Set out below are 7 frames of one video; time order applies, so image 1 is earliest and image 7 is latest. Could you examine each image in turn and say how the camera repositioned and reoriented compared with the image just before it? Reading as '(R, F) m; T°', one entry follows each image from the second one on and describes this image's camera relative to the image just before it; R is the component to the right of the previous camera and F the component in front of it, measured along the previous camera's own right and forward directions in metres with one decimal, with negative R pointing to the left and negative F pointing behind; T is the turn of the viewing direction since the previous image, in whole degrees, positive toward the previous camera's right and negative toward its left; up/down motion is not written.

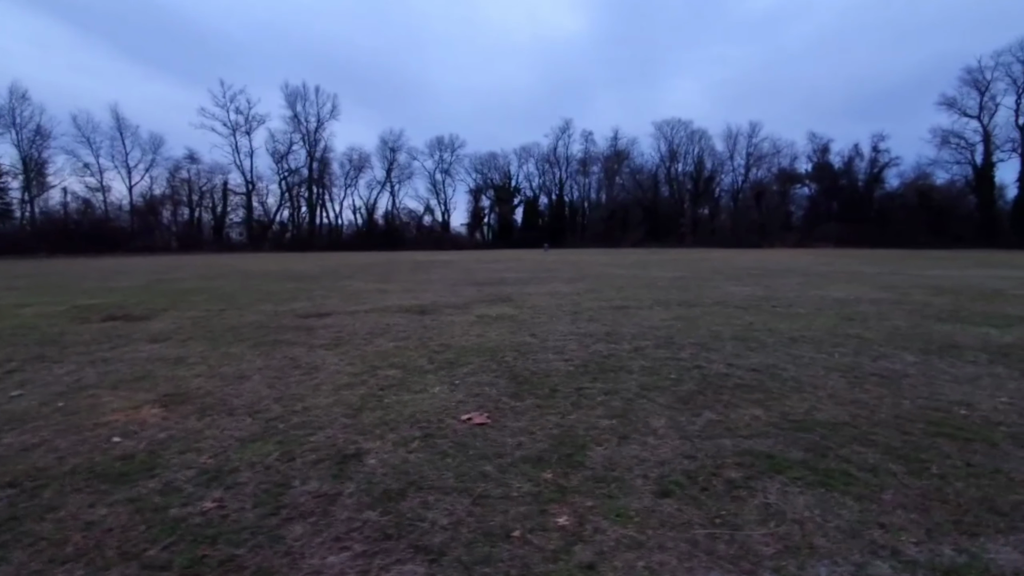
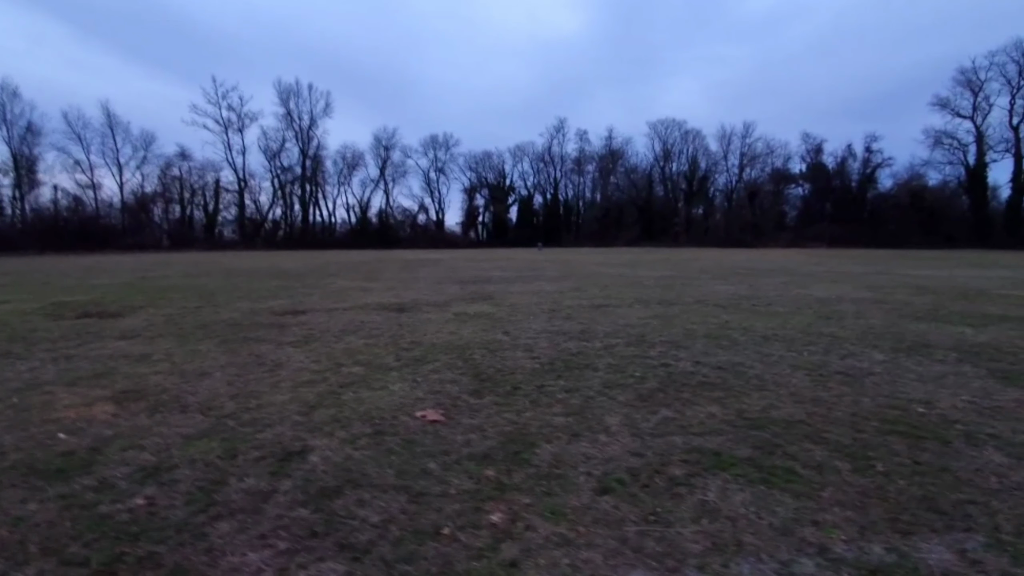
(+0.4, 0.0) m; 0°
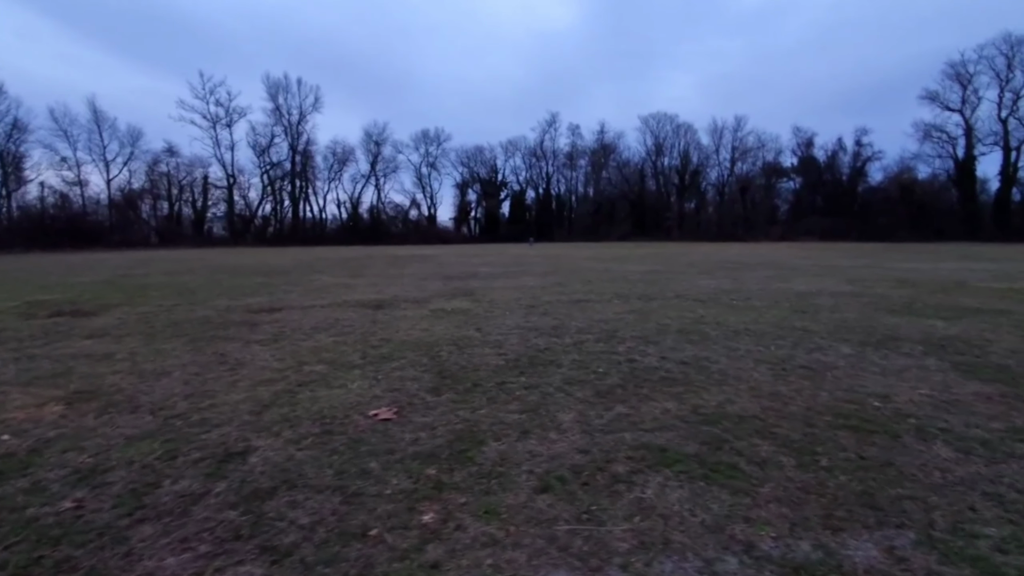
(+0.4, +0.1) m; +1°
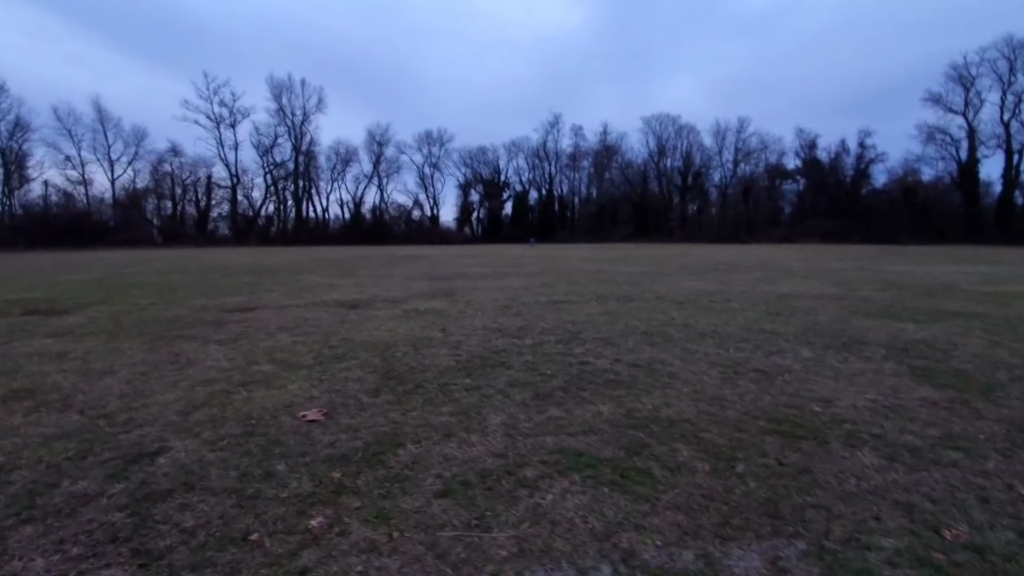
(+0.7, +0.1) m; -1°
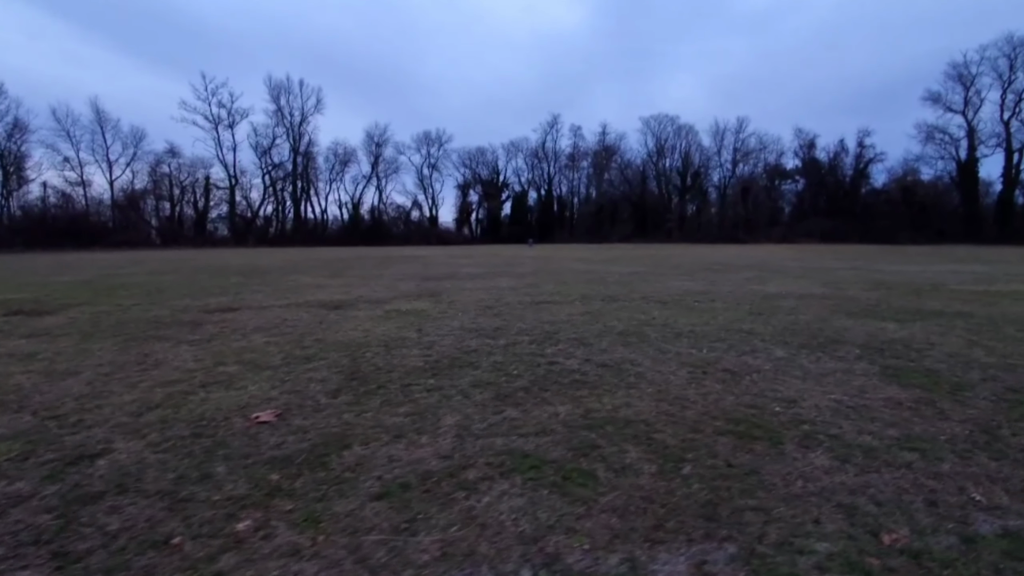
(+0.4, +0.1) m; 0°
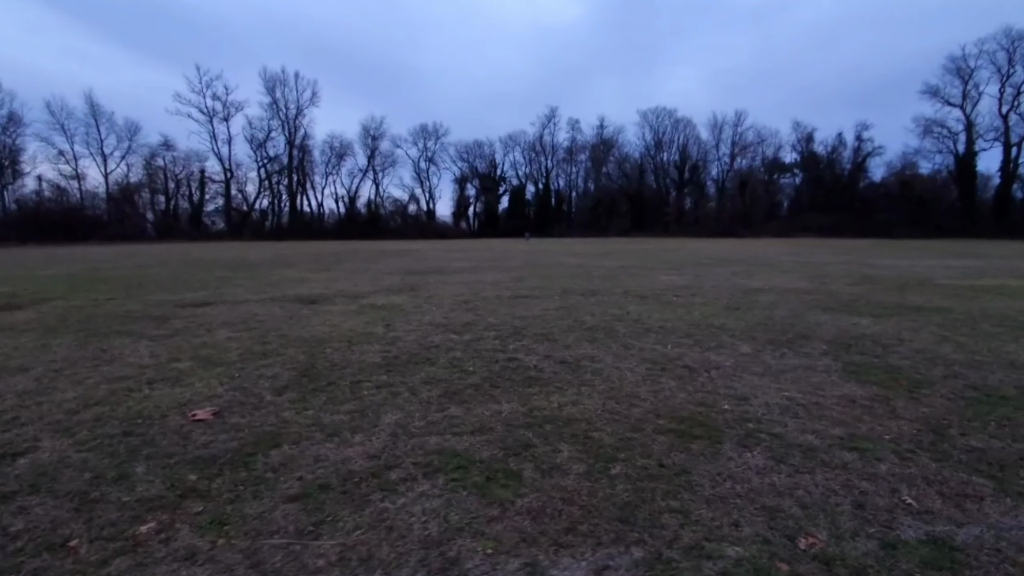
(+0.5, +0.1) m; 0°
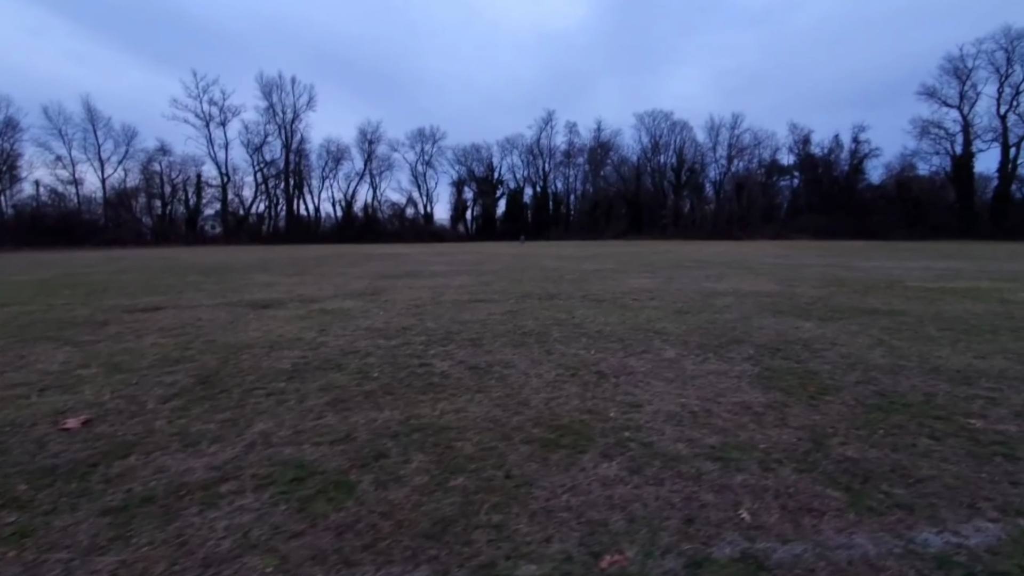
(+1.1, +0.1) m; 0°
